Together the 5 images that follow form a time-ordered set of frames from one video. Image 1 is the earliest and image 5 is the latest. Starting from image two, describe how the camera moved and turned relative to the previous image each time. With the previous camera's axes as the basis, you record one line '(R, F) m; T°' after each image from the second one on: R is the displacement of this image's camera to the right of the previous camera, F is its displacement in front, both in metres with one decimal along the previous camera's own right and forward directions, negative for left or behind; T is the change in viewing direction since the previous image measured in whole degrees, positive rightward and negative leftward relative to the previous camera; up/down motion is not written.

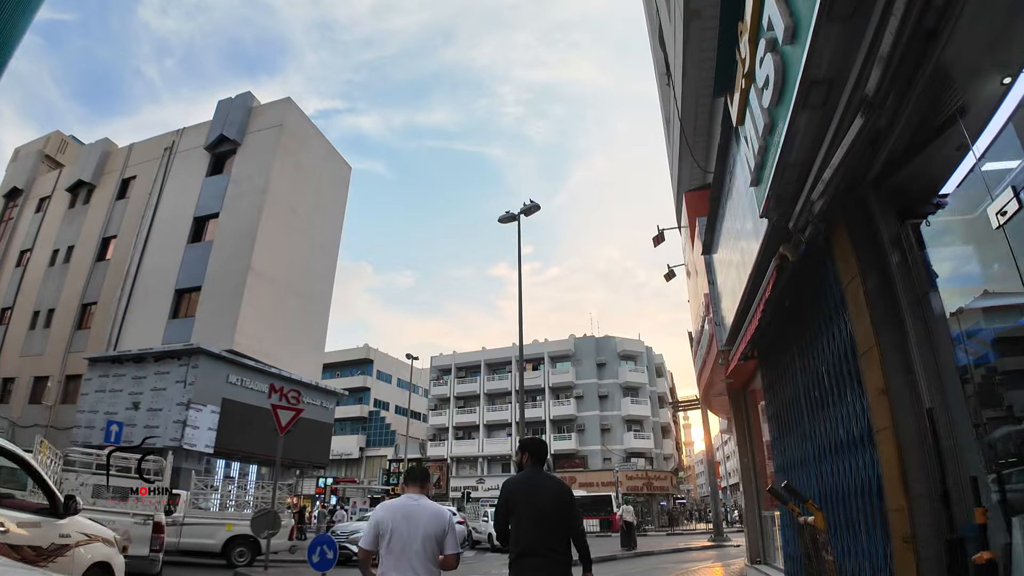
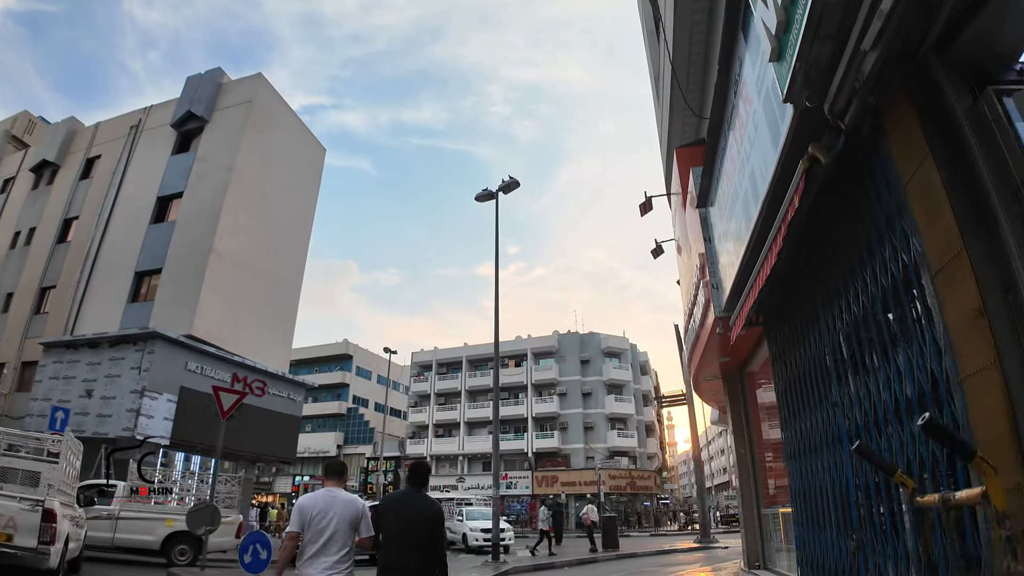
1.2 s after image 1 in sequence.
(+0.3, +1.1) m; +1°
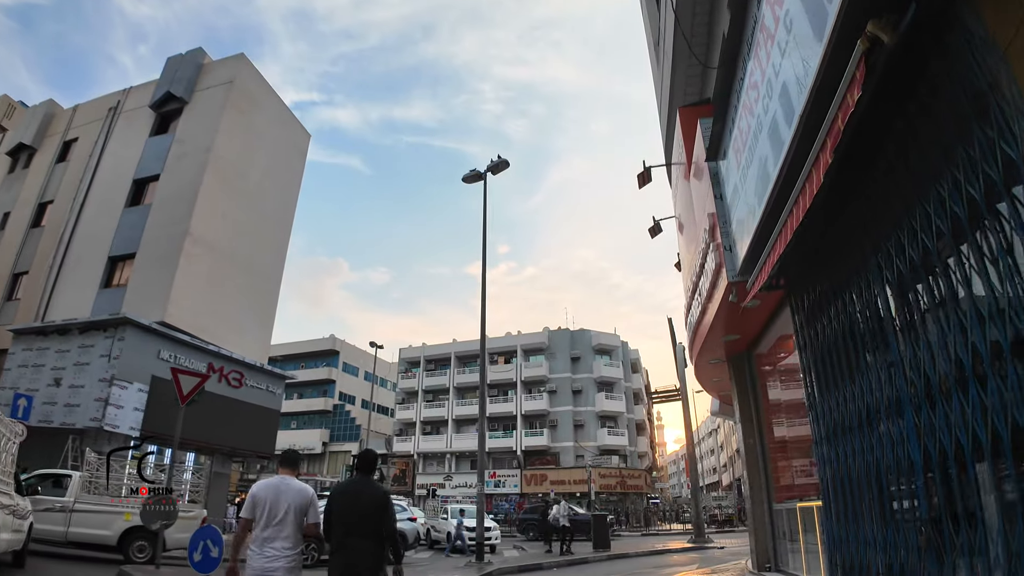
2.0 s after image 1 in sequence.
(+0.1, +0.8) m; +1°
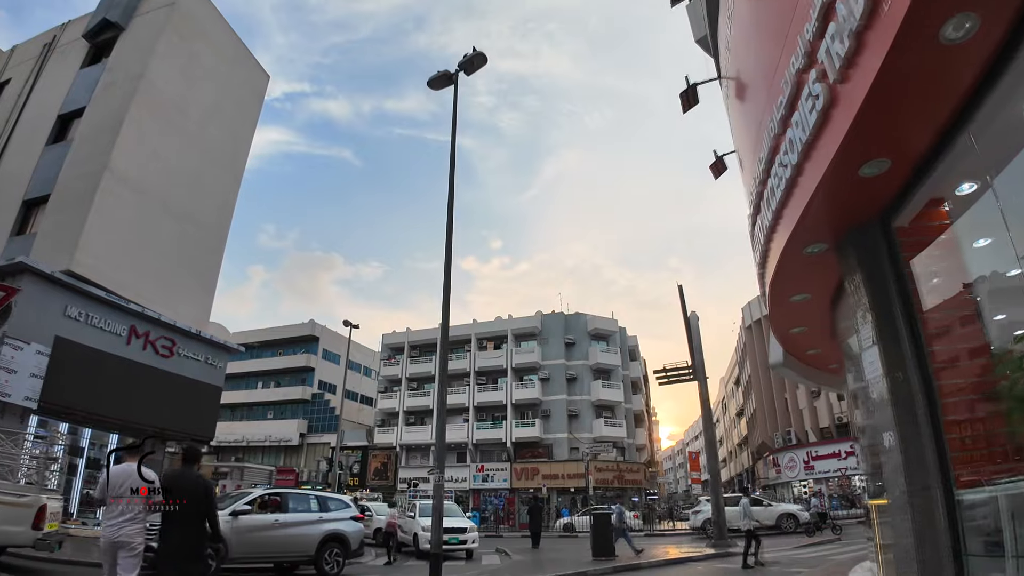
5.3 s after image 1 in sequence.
(+0.2, +3.2) m; +1°
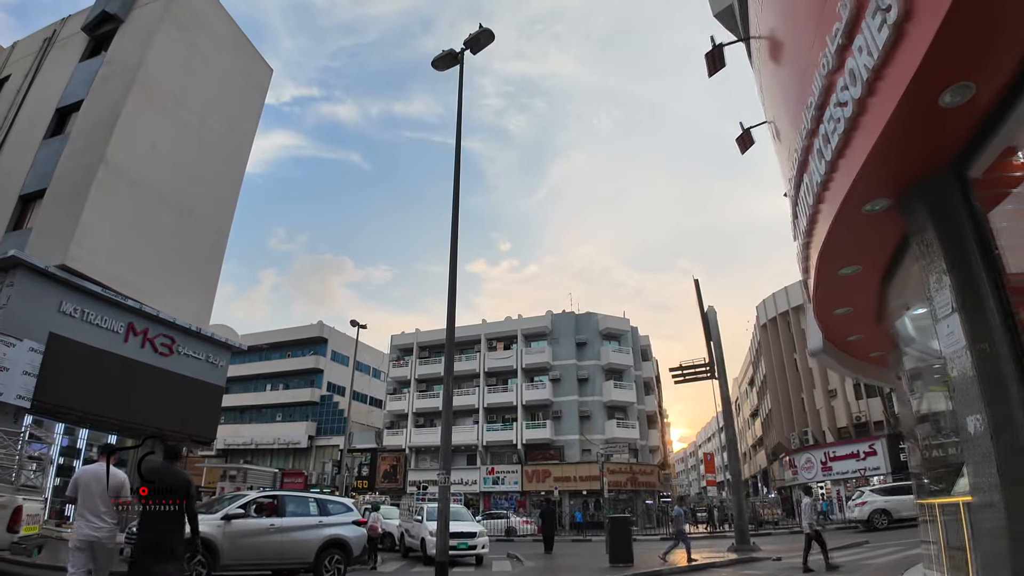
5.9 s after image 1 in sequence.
(0.0, +0.6) m; -1°
